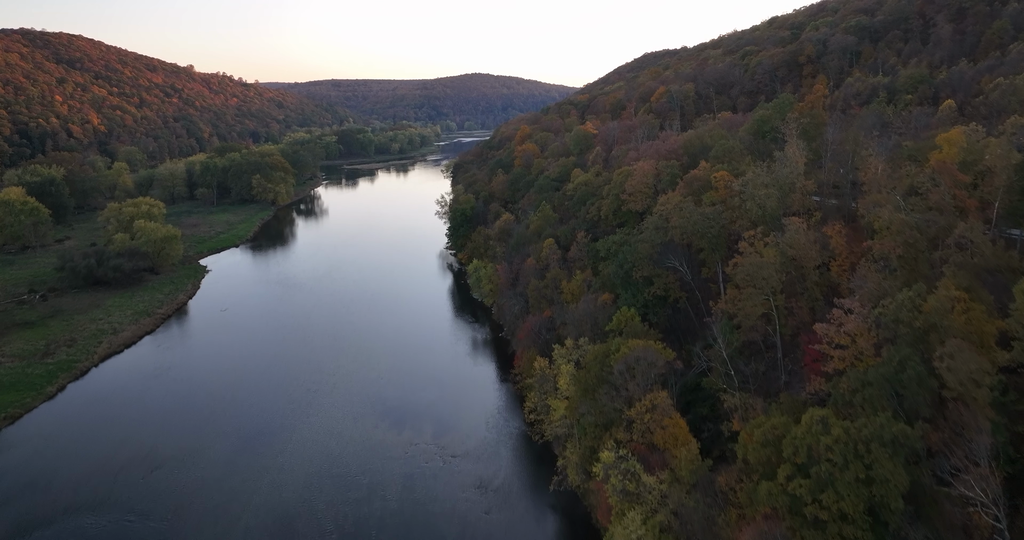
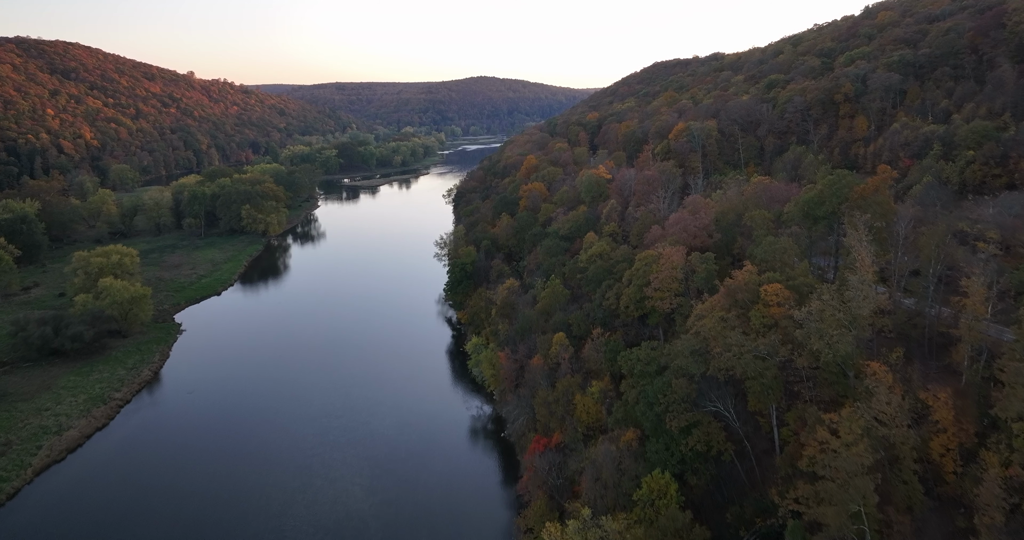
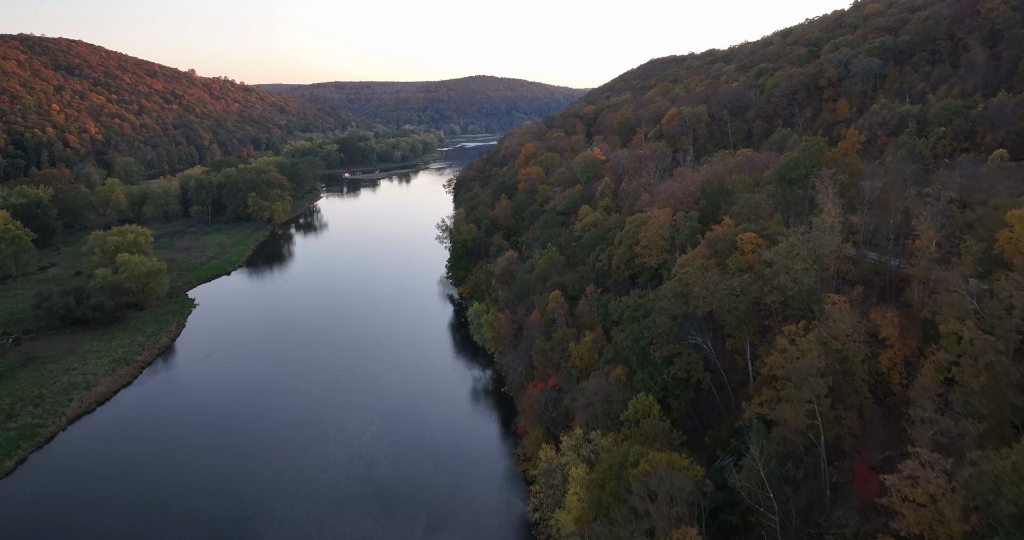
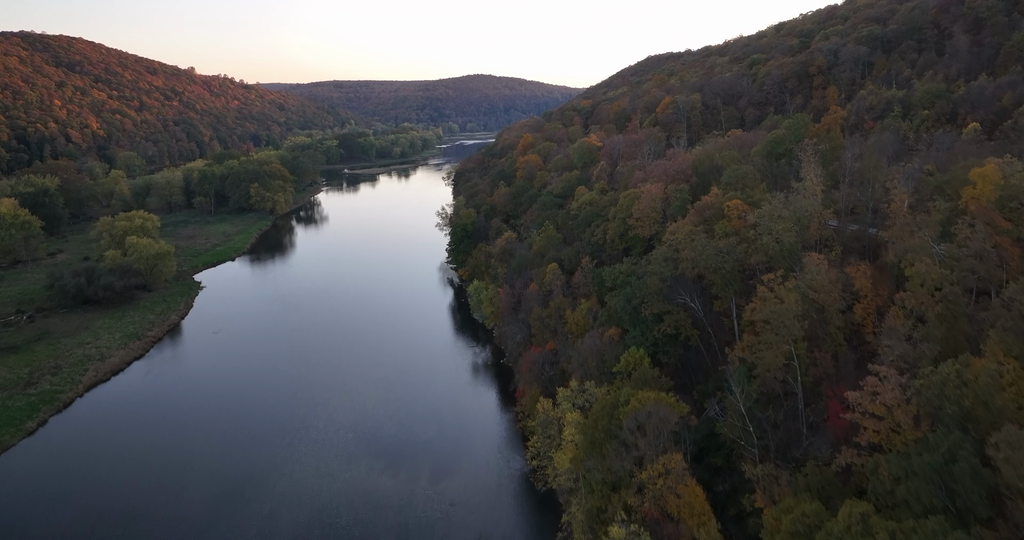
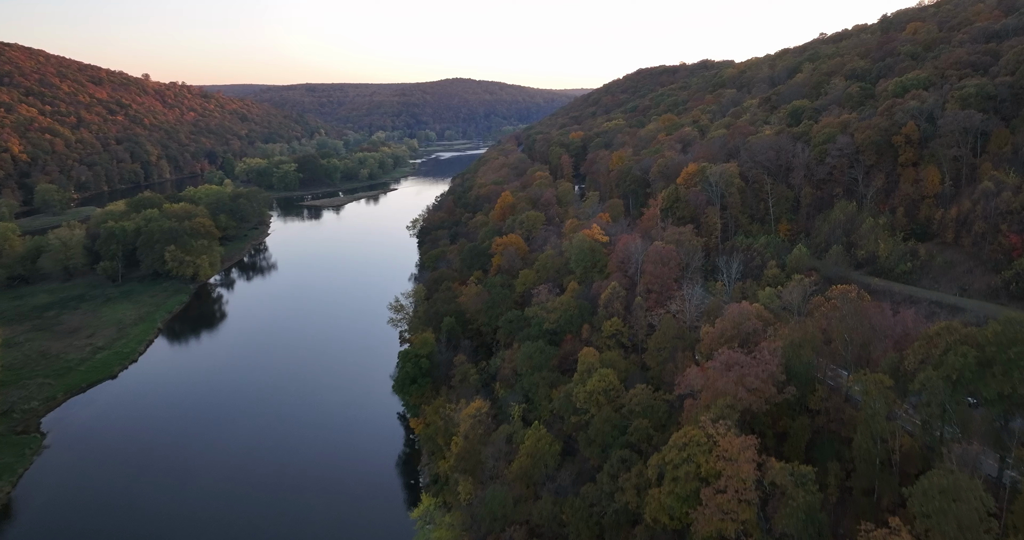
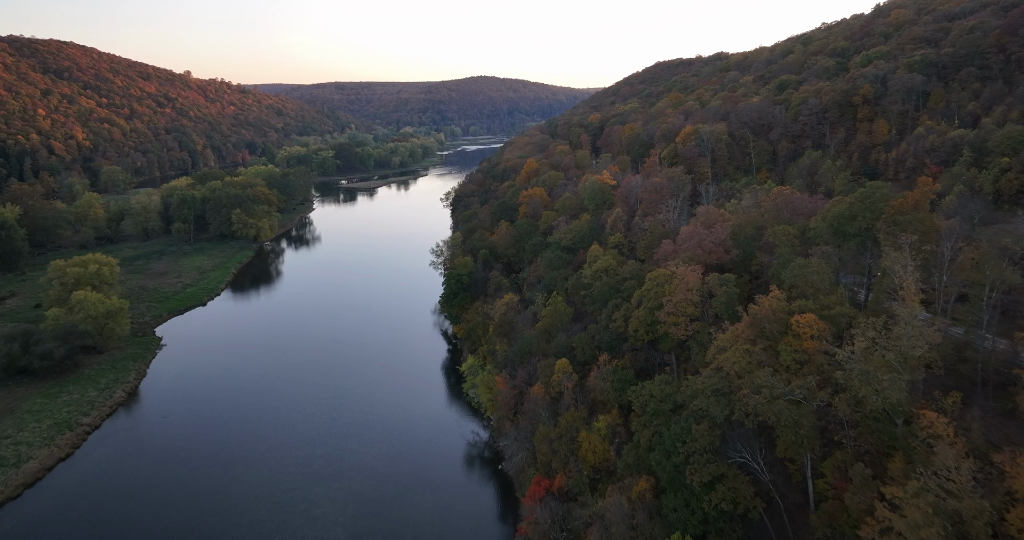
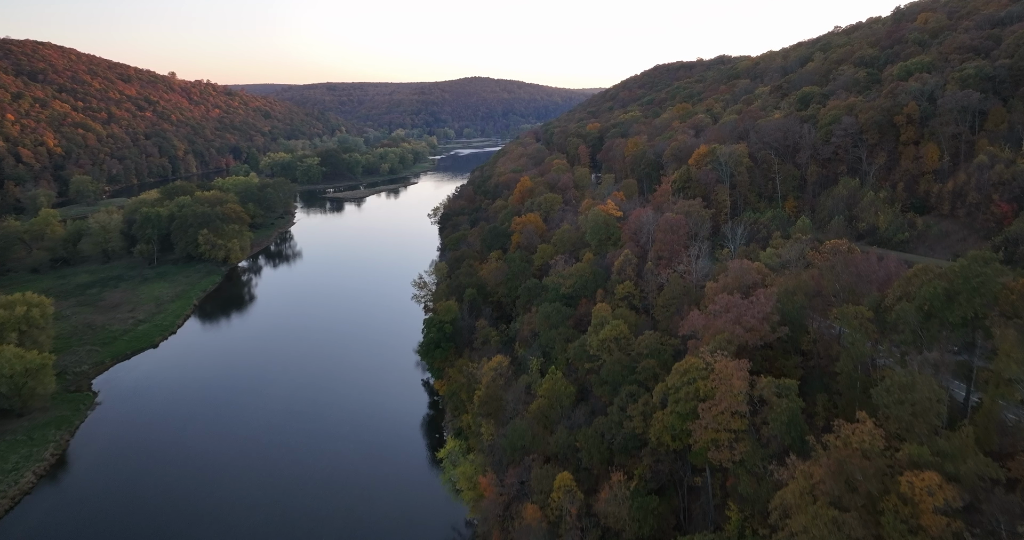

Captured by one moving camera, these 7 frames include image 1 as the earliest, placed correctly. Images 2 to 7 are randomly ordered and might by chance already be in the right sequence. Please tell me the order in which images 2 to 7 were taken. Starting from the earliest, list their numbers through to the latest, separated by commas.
4, 3, 2, 6, 7, 5
